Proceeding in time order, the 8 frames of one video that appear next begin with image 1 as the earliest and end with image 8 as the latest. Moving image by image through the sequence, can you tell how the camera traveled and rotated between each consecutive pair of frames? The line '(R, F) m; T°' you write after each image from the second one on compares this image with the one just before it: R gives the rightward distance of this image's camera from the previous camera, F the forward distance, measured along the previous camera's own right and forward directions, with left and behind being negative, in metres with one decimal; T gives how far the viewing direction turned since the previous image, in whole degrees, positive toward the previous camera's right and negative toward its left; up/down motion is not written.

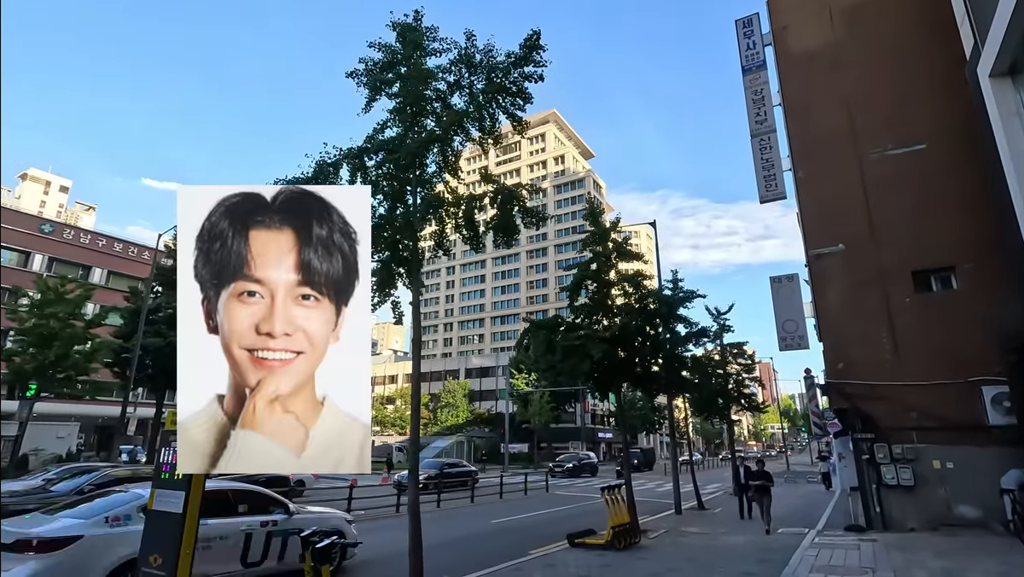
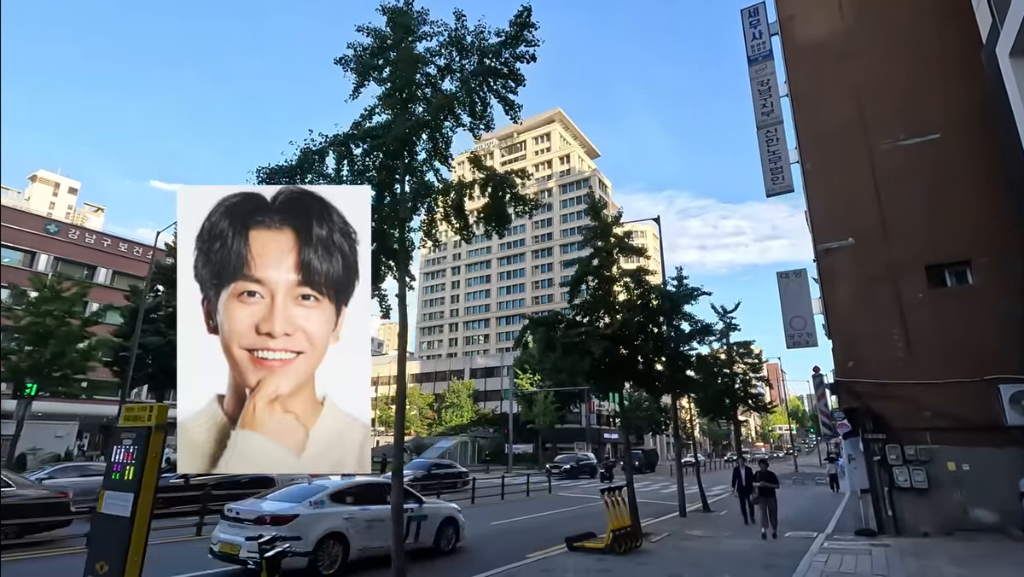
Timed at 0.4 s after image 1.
(+0.2, +0.4) m; -1°
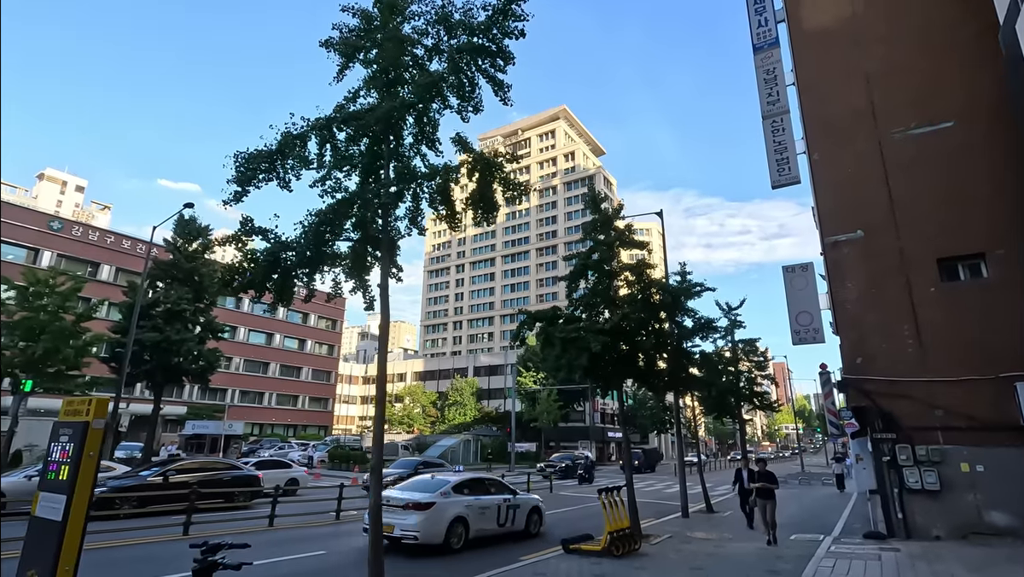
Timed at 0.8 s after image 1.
(+0.2, +0.4) m; -1°
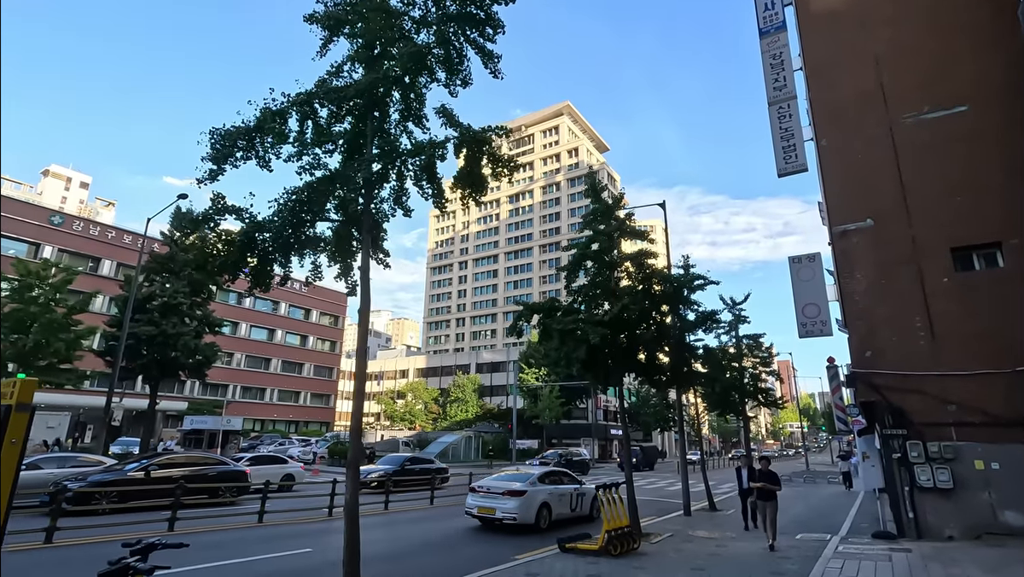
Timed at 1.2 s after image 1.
(+0.2, +0.4) m; 0°
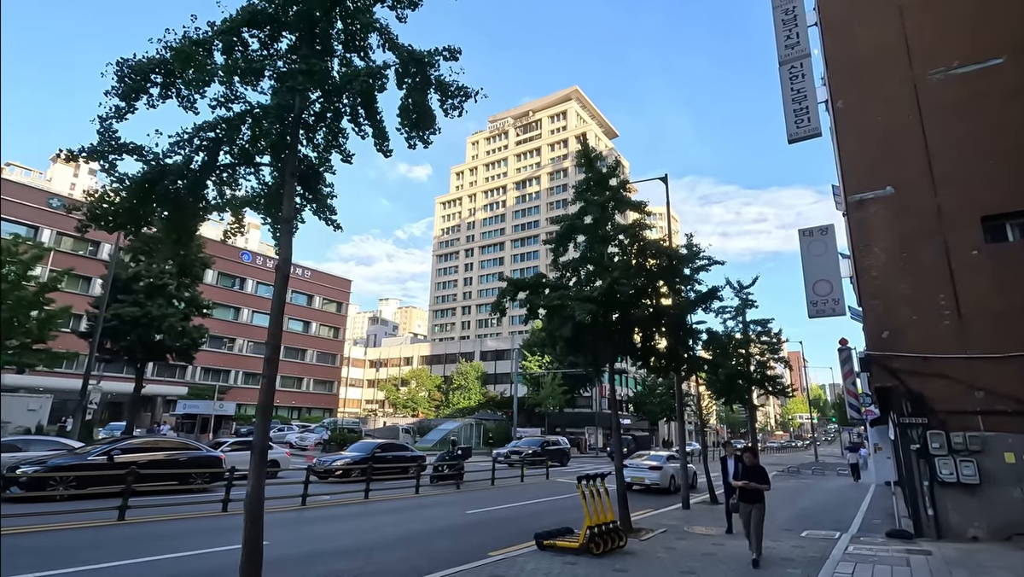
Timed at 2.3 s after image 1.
(+0.6, +1.0) m; -1°
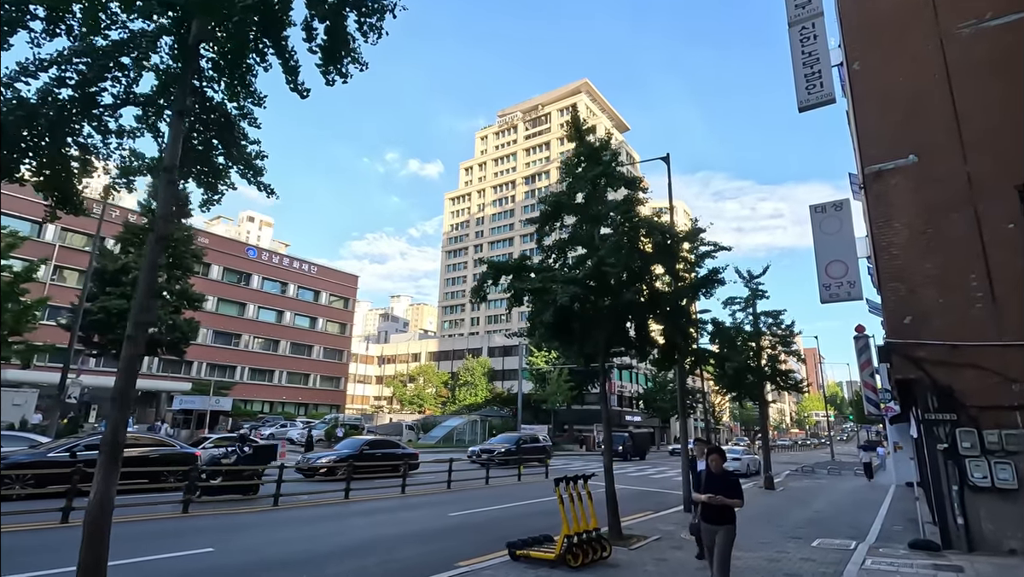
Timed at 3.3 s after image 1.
(+0.6, +1.0) m; -1°
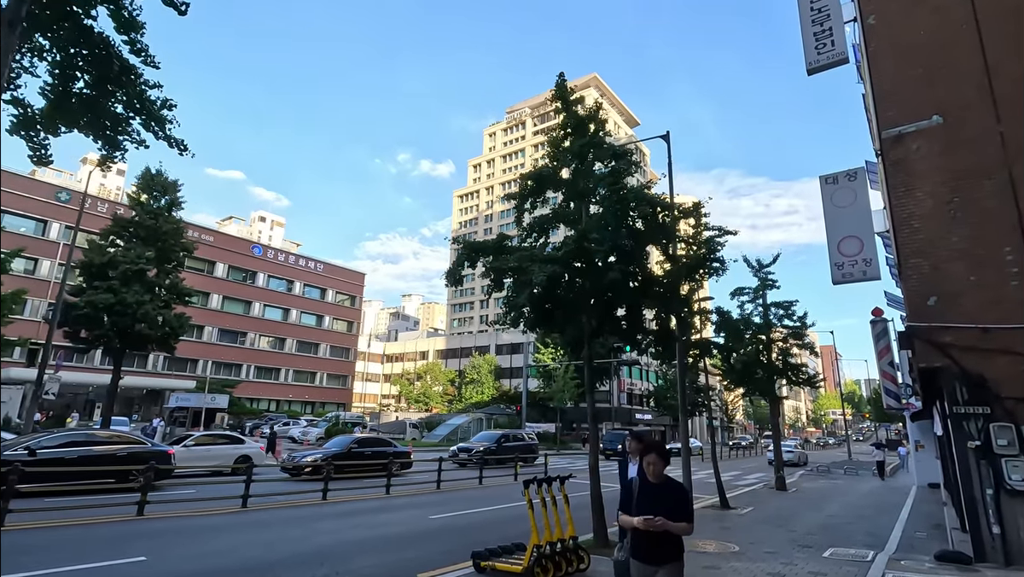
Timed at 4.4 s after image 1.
(+0.6, +1.0) m; -1°
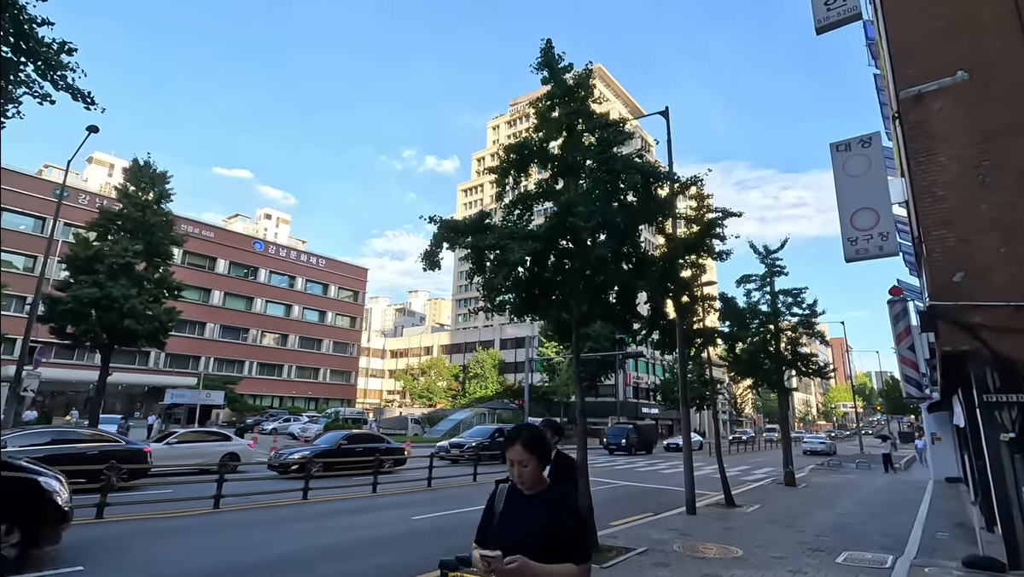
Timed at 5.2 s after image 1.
(+0.4, +0.8) m; -1°
